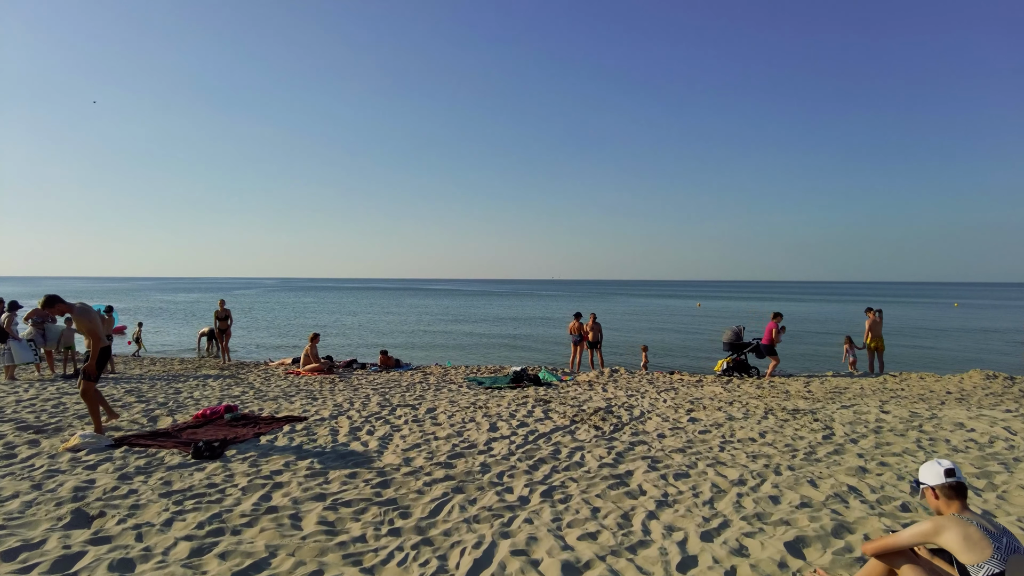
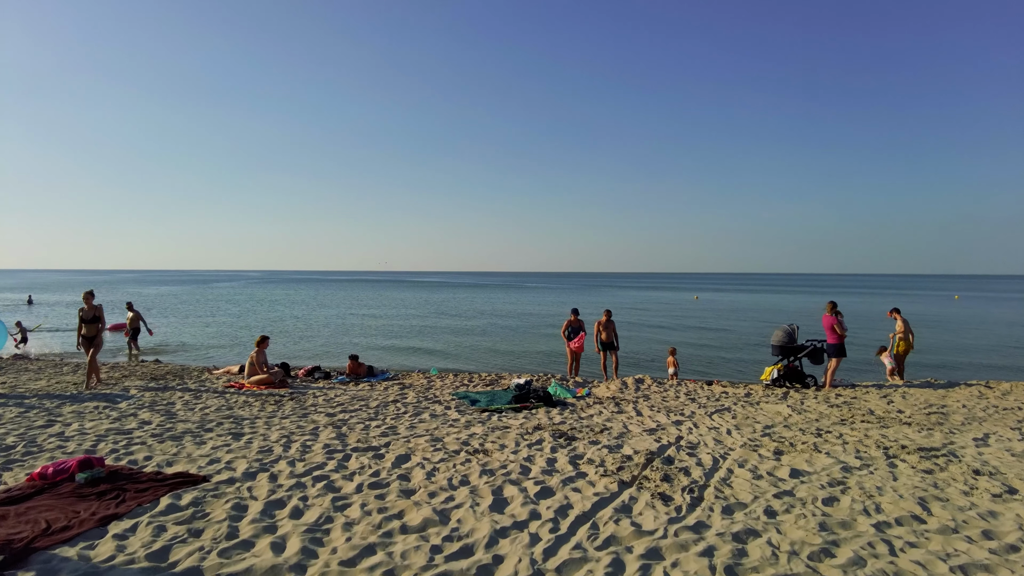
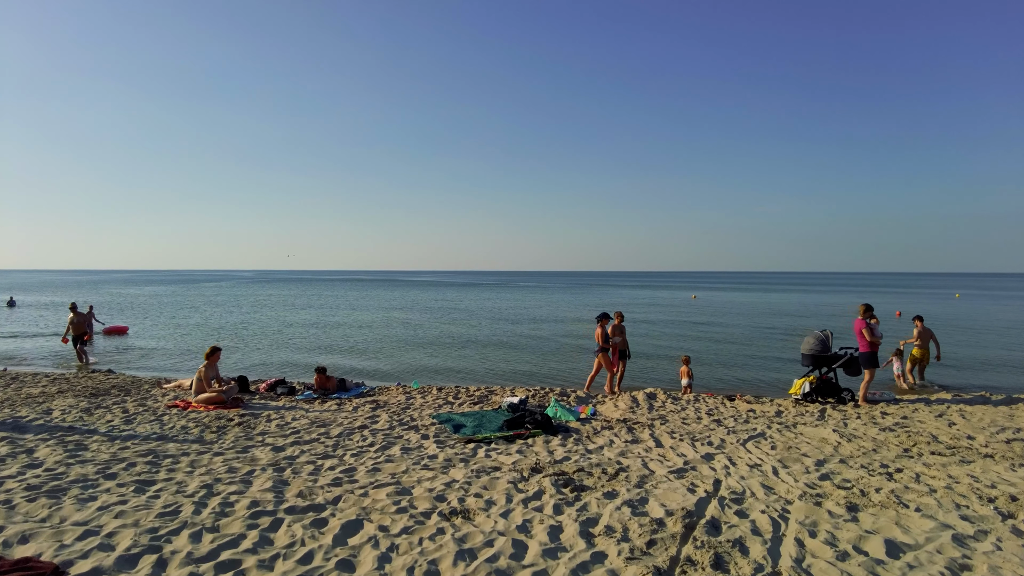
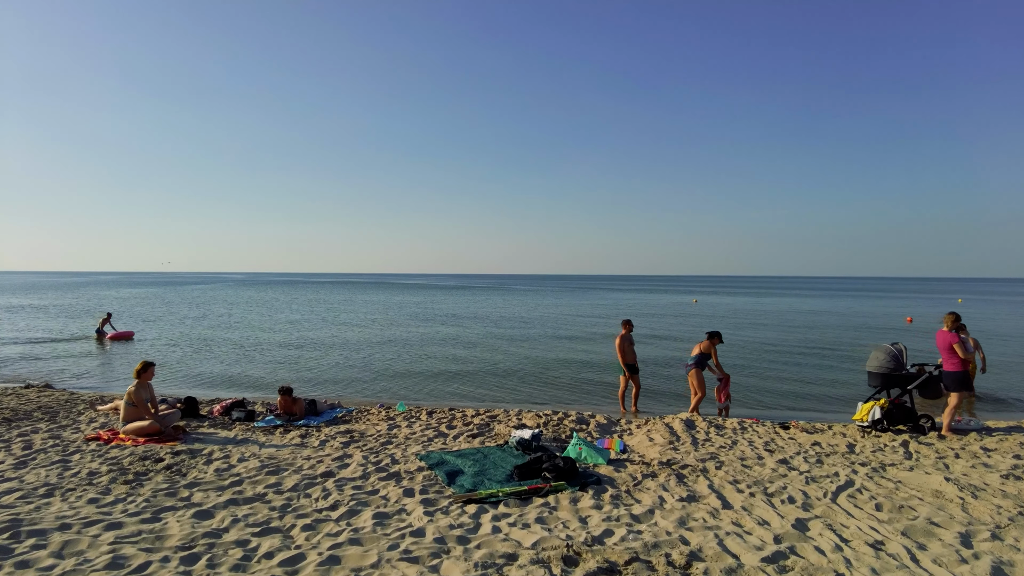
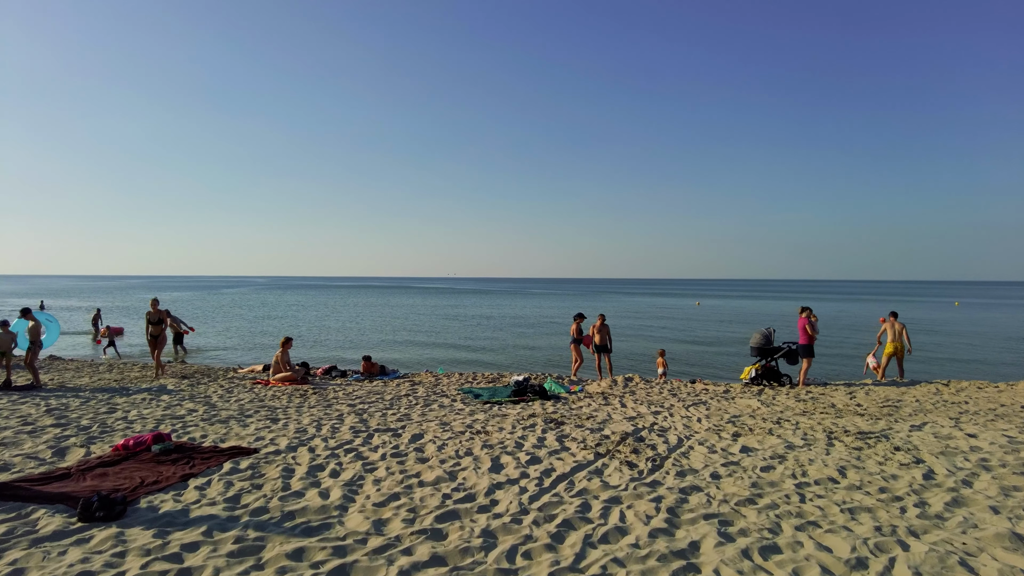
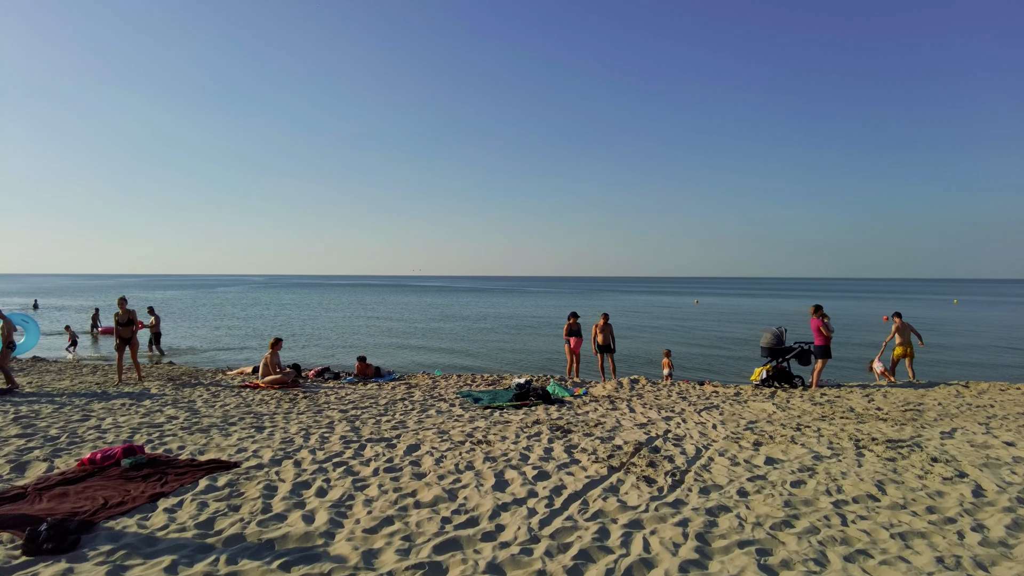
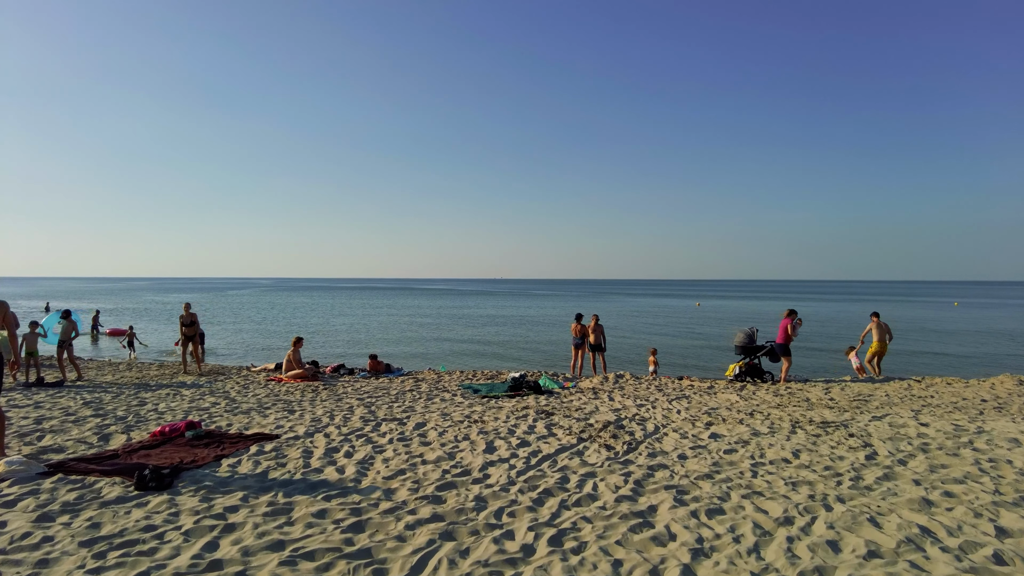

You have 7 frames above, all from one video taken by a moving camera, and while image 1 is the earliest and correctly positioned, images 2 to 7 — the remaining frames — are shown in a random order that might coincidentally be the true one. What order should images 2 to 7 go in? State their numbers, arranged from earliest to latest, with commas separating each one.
7, 5, 6, 2, 3, 4
